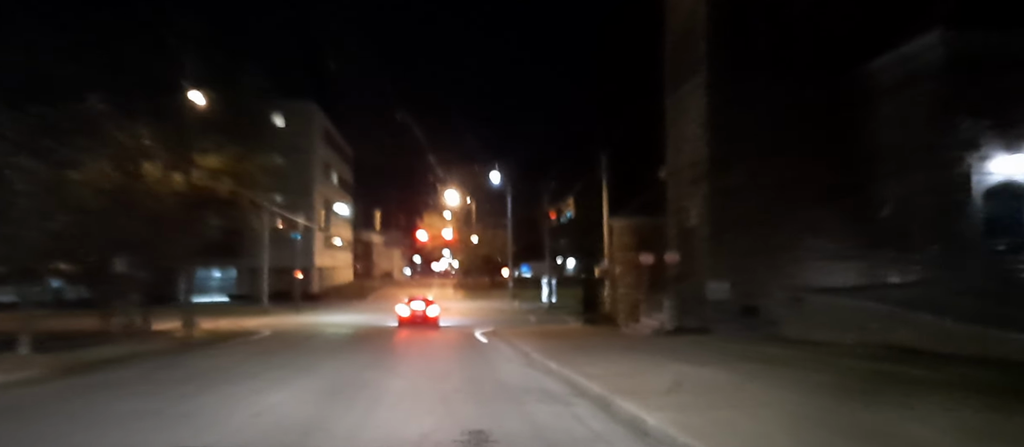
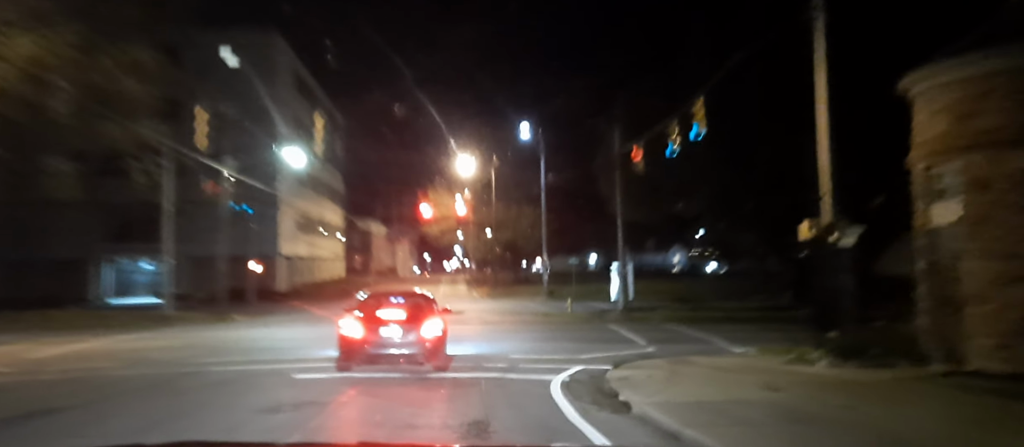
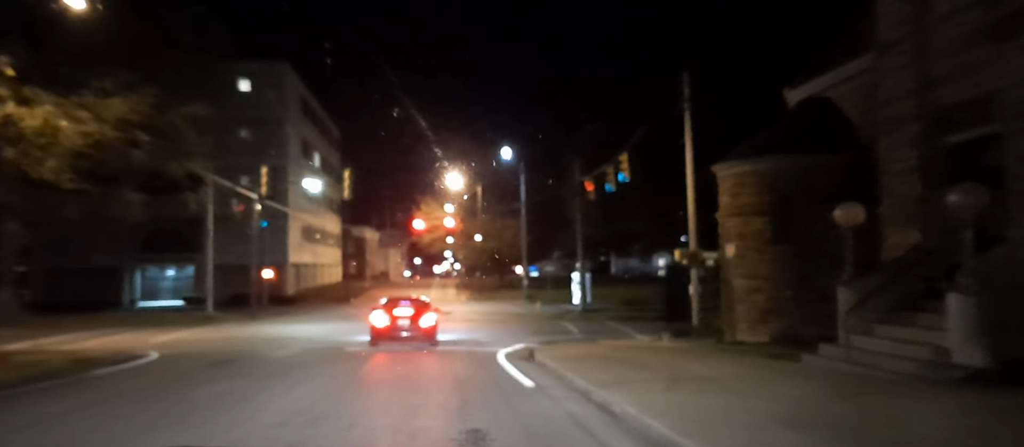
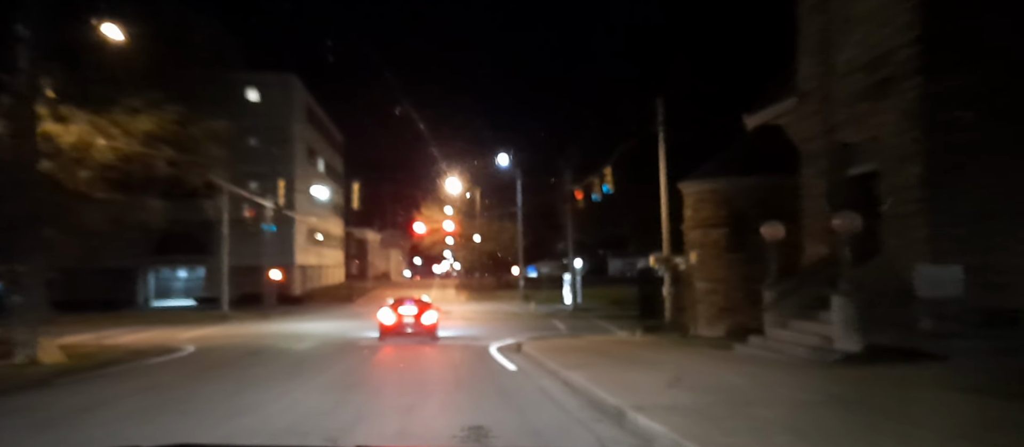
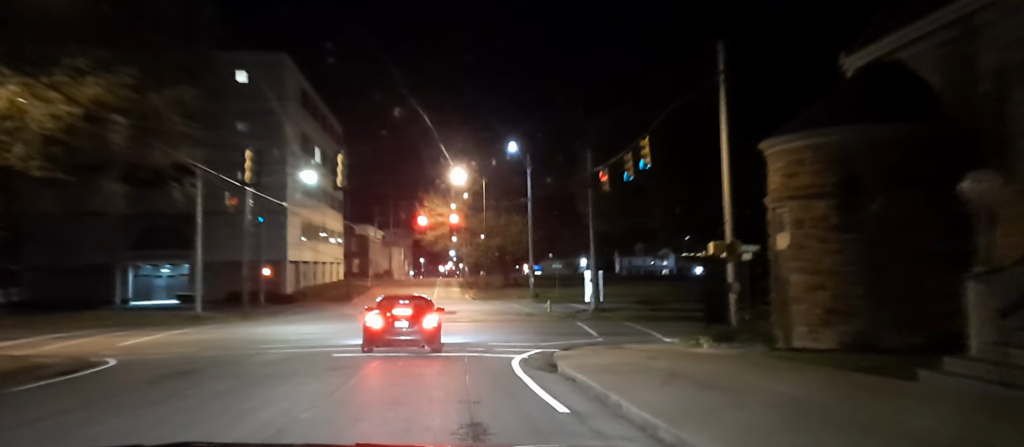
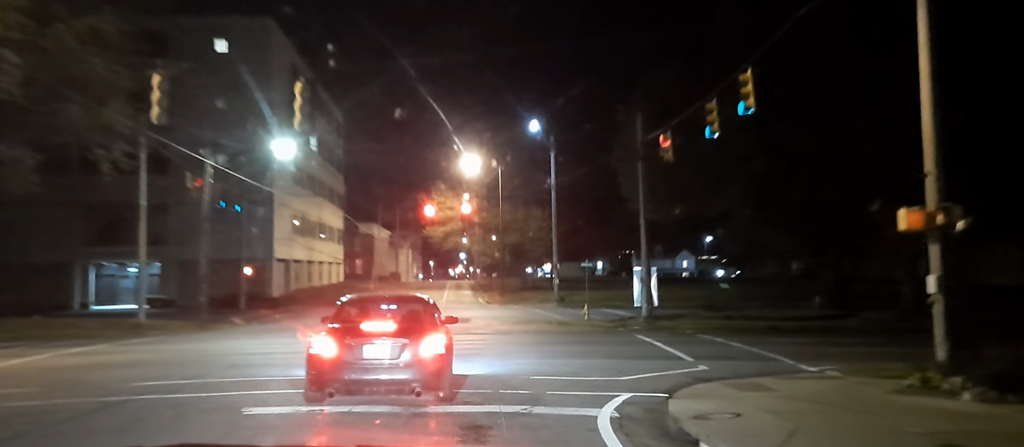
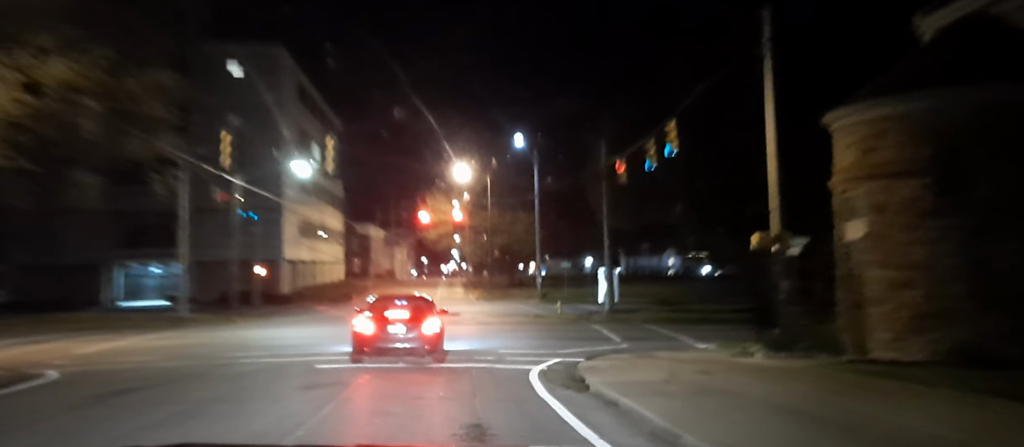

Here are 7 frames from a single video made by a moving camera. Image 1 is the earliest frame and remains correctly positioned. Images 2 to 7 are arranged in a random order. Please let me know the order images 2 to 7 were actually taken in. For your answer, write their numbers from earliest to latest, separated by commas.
4, 3, 5, 7, 2, 6
